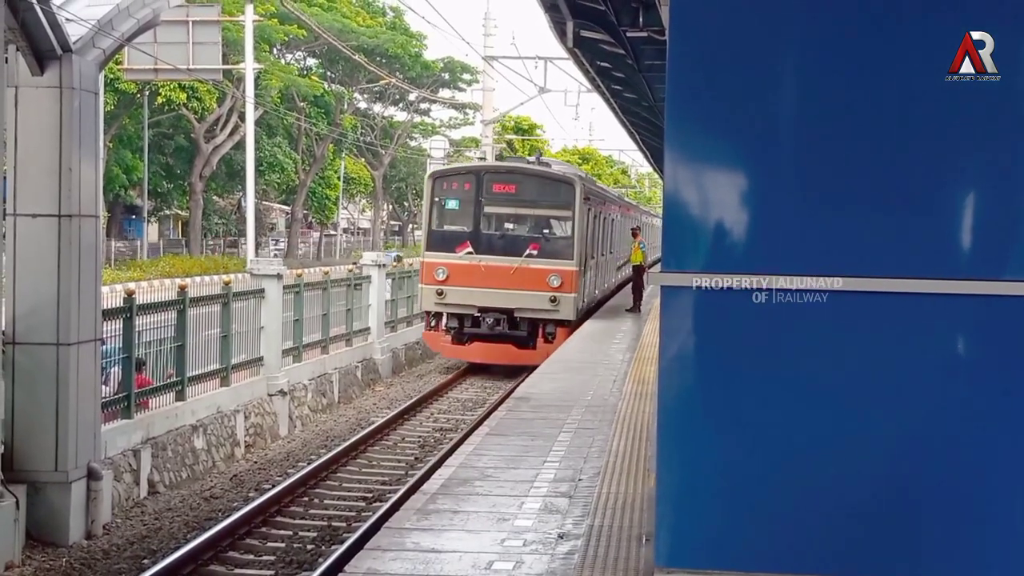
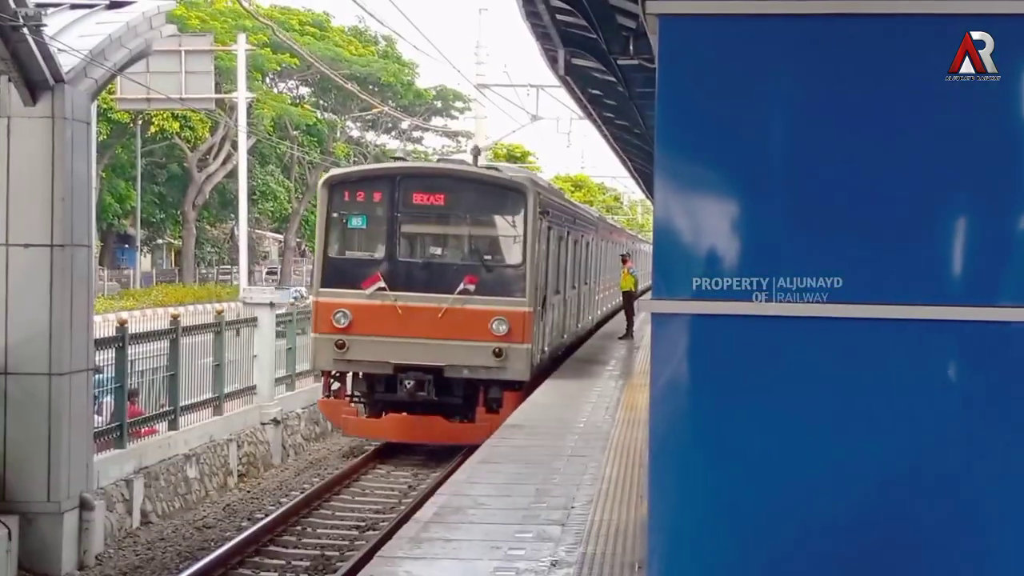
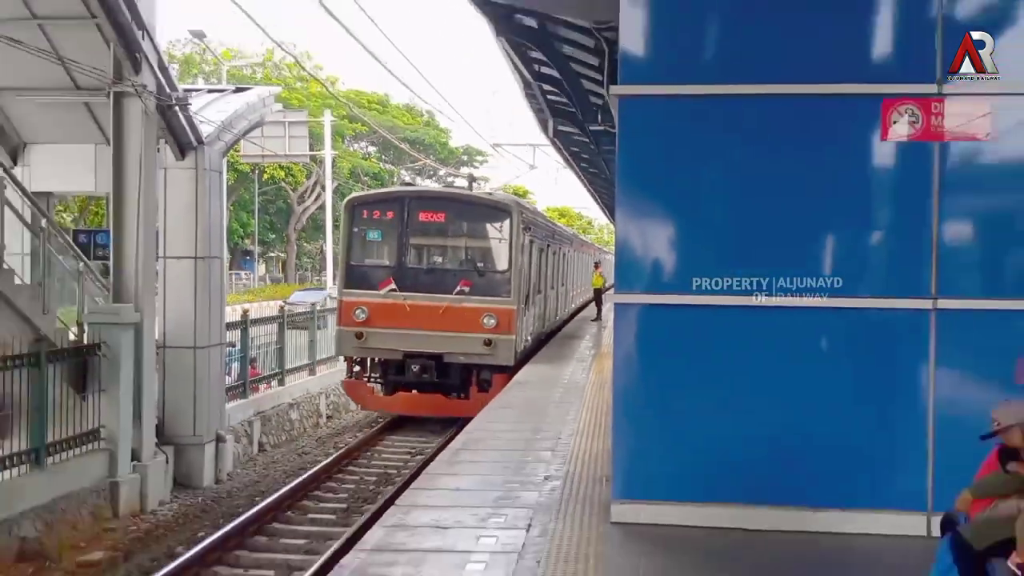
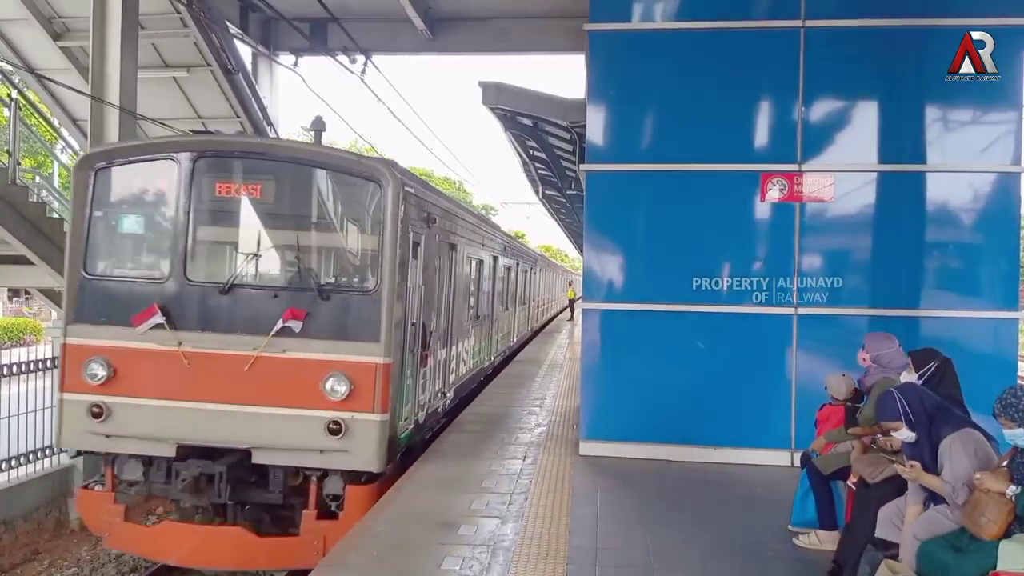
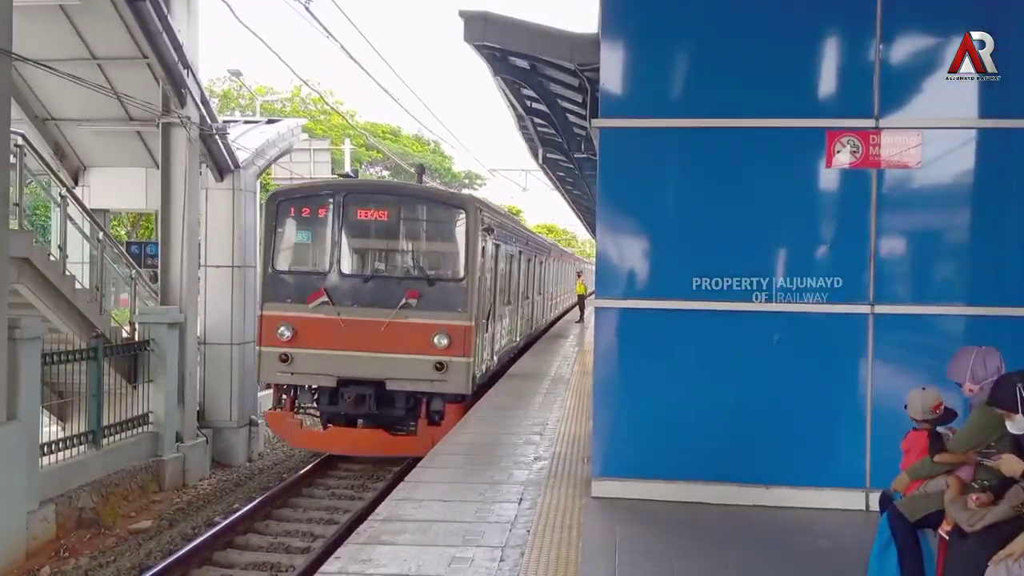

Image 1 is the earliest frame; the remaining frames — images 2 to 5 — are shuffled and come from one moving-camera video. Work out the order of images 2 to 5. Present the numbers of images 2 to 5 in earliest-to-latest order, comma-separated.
2, 3, 5, 4
